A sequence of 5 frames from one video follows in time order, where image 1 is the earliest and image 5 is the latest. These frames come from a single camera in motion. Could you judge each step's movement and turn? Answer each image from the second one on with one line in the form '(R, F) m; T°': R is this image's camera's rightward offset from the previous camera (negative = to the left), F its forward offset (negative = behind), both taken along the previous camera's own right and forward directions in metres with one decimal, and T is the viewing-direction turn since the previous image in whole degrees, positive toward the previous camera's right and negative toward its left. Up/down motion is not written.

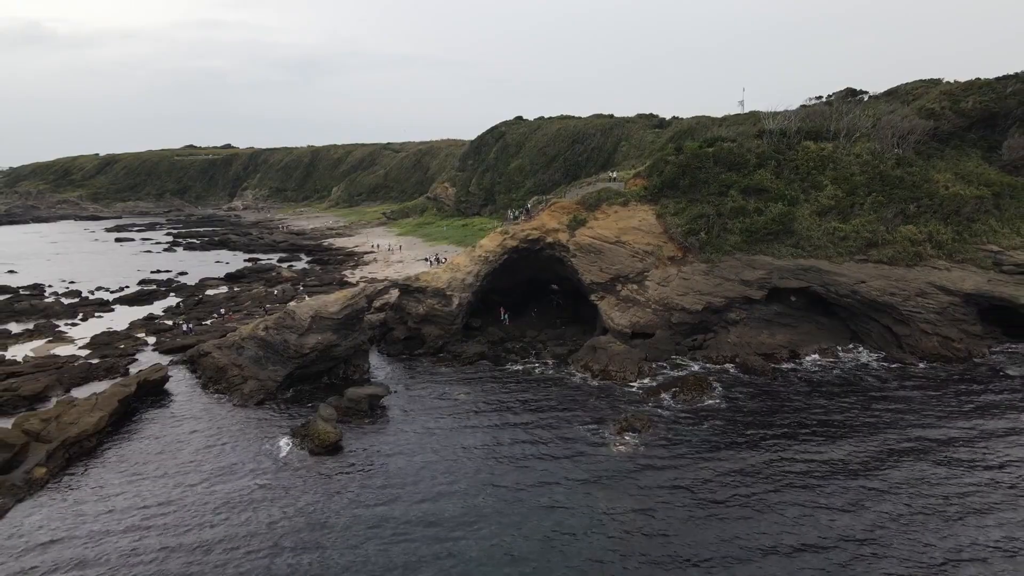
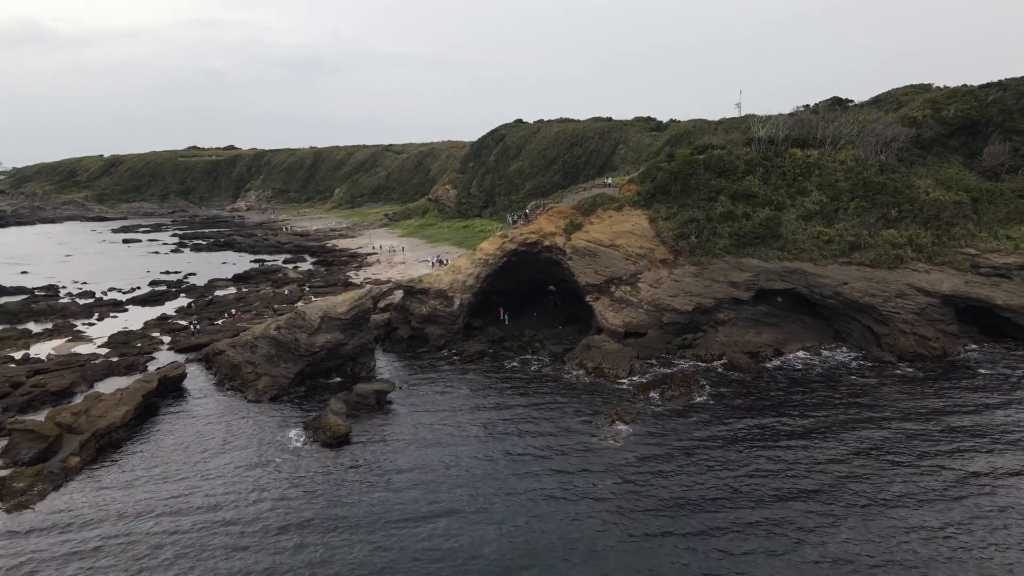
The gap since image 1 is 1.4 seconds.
(+0.1, -1.4) m; 0°
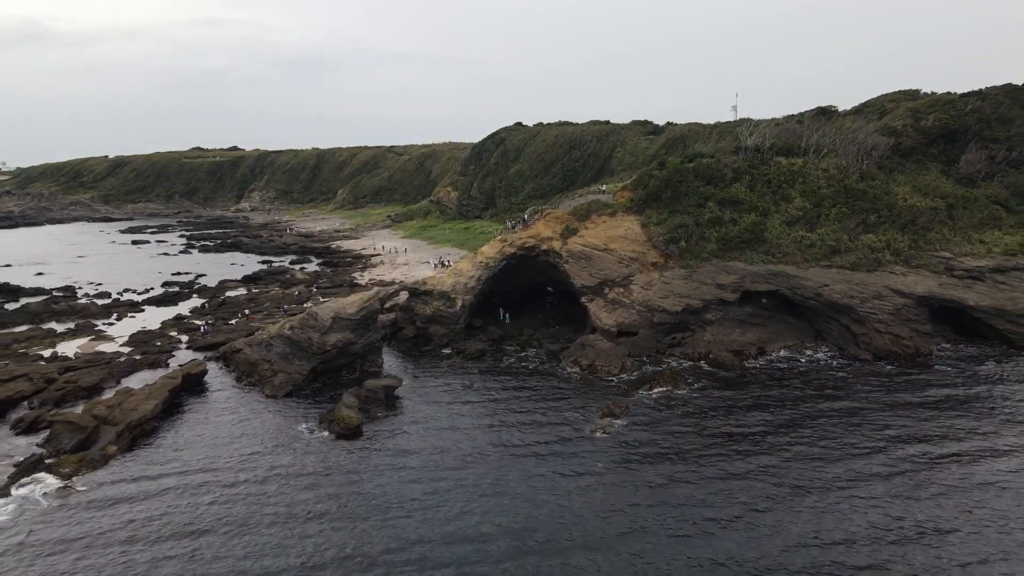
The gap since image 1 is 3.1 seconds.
(+0.1, -1.8) m; 0°
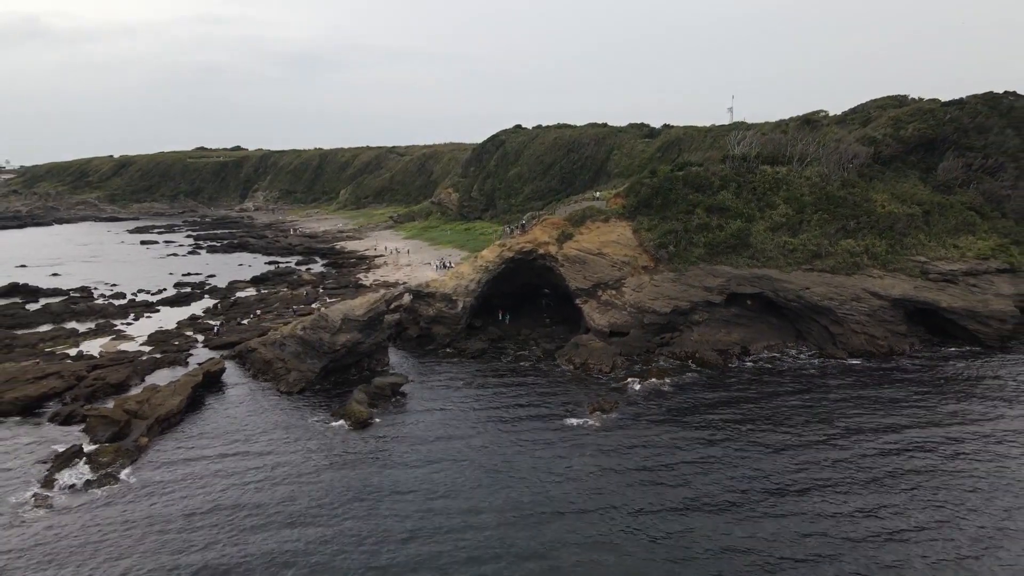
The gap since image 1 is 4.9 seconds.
(+0.1, -1.9) m; 0°
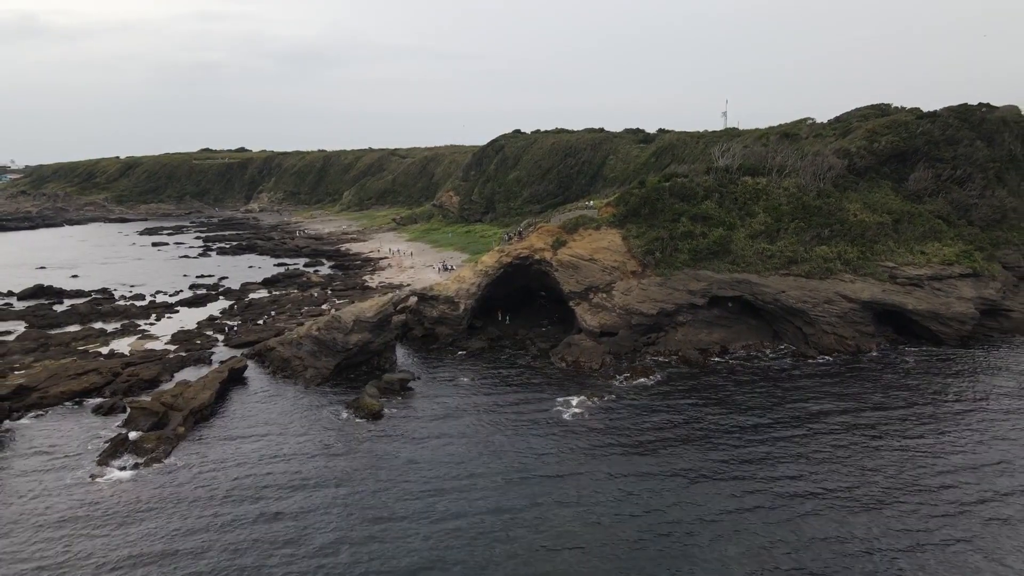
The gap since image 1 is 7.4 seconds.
(+0.2, -2.7) m; 0°
